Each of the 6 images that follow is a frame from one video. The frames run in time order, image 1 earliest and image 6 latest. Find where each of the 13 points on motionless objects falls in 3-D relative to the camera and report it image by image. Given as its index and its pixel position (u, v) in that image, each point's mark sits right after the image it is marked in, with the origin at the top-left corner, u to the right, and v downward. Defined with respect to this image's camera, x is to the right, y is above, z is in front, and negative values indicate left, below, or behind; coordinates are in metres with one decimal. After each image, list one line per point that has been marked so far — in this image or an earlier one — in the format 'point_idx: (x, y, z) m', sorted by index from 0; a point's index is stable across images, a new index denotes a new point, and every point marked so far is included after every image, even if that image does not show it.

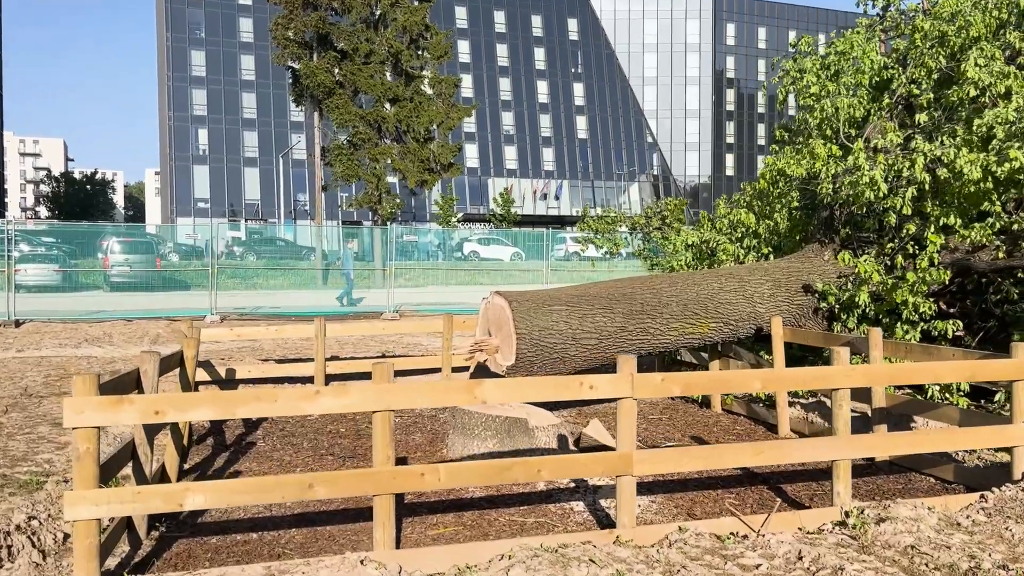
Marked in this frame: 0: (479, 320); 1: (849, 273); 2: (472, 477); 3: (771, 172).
0: (-0.3, -0.3, +7.6) m
1: (+3.3, +0.2, +8.6) m
2: (-0.2, -1.0, +4.5) m
3: (+2.9, +1.3, +9.8) m
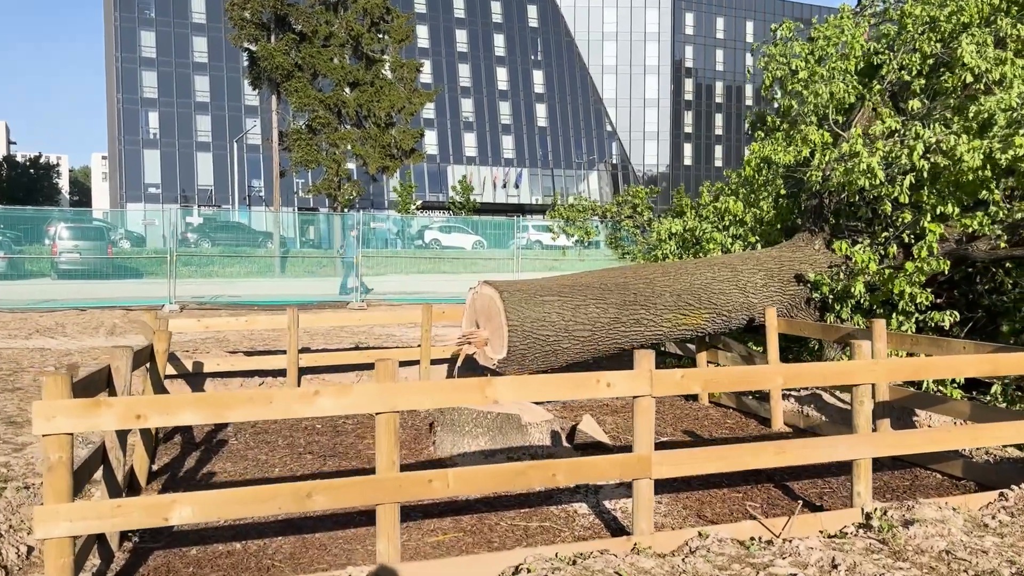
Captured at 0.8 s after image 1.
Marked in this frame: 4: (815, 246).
0: (-0.4, -0.2, +7.3) m
1: (+3.1, +0.2, +8.4) m
2: (-0.1, -0.9, +4.1) m
3: (+2.7, +1.4, +9.5) m
4: (+3.0, +0.4, +8.7) m
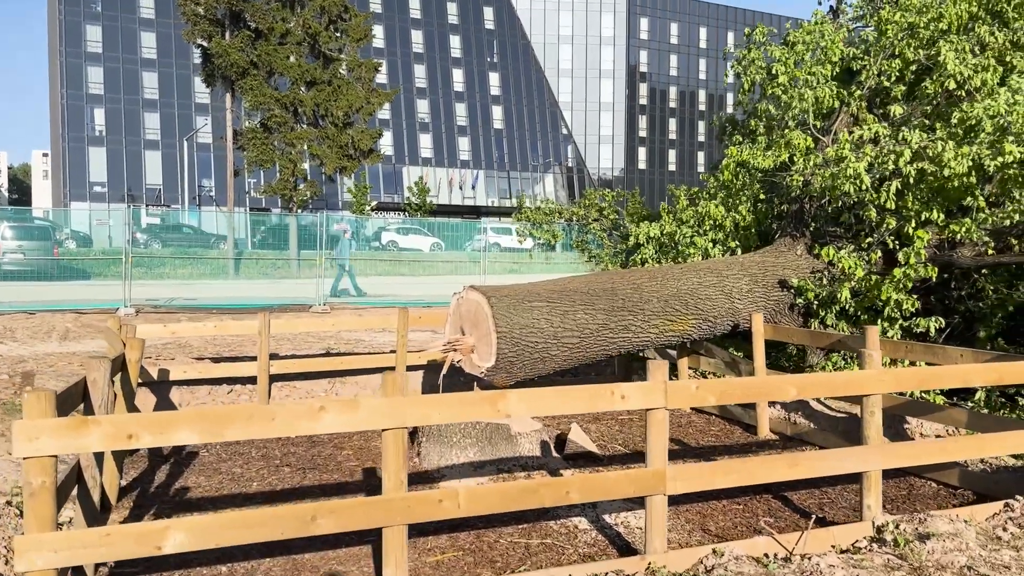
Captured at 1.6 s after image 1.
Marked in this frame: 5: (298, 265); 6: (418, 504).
0: (-0.5, -0.2, +7.0) m
1: (+3.0, +0.2, +8.4) m
2: (-0.1, -0.9, +3.9) m
3: (+2.4, +1.3, +9.5) m
4: (+2.8, +0.4, +8.6) m
5: (-4.3, +0.4, +17.4) m
6: (-0.4, -0.9, +3.8) m
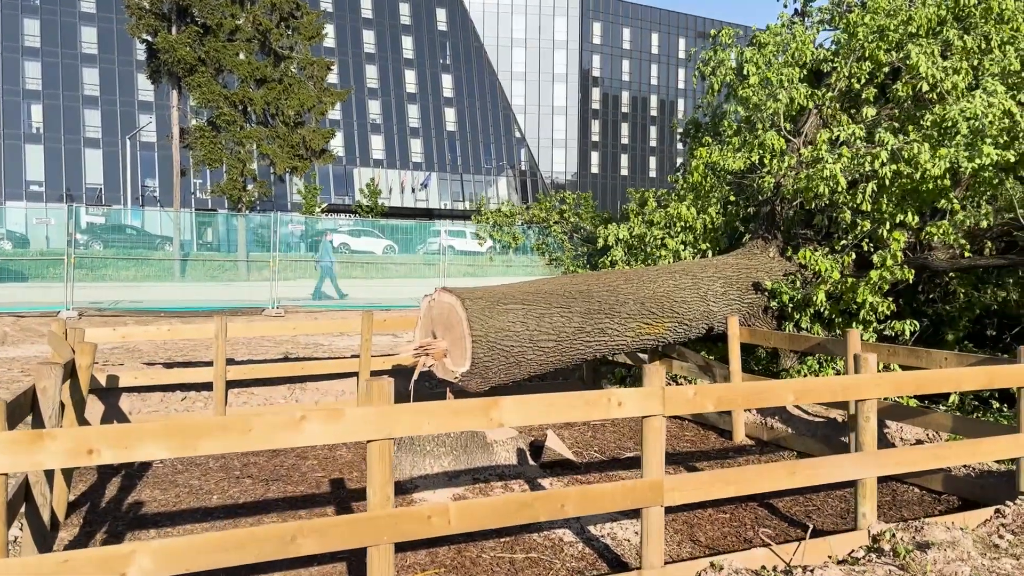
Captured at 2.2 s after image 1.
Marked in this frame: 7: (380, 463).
0: (-0.7, -0.2, +6.8) m
1: (+2.7, +0.2, +8.3) m
2: (-0.1, -0.9, +3.6) m
3: (+2.1, +1.3, +9.4) m
4: (+2.5, +0.3, +8.5) m
5: (-5.1, +0.4, +16.9) m
6: (-0.4, -0.9, +3.5) m
7: (-0.5, -0.7, +3.5) m
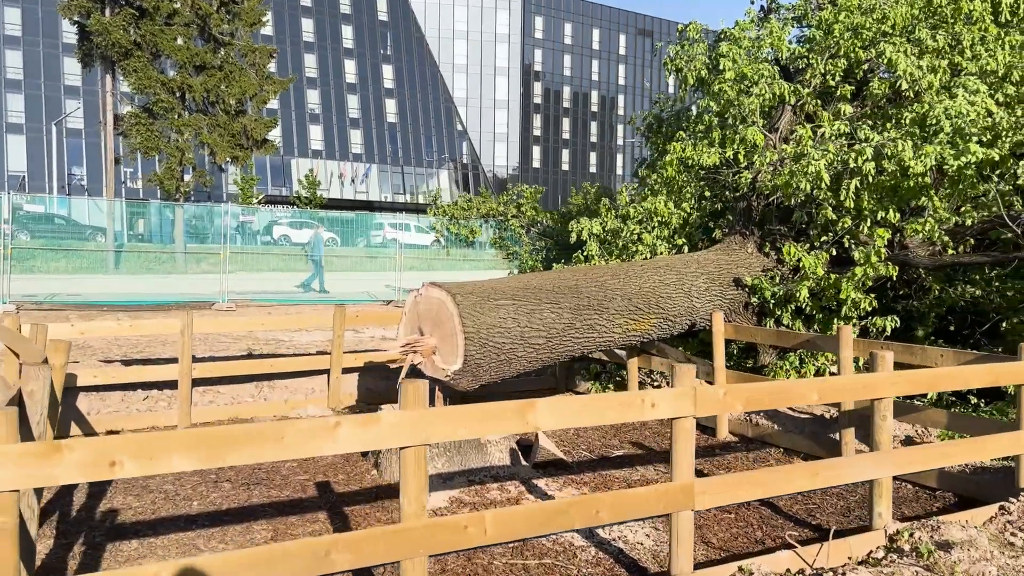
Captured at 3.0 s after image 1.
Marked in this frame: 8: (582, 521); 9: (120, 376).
0: (-0.8, -0.2, +6.5) m
1: (+2.5, +0.2, +8.3) m
2: (0.0, -0.9, +3.4) m
3: (+1.8, +1.4, +9.3) m
4: (+2.3, +0.4, +8.5) m
5: (-5.9, +0.5, +16.3) m
6: (-0.3, -0.9, +3.3) m
7: (-0.4, -0.7, +3.3) m
8: (+0.3, -1.0, +3.6) m
9: (-3.3, -0.7, +7.5) m
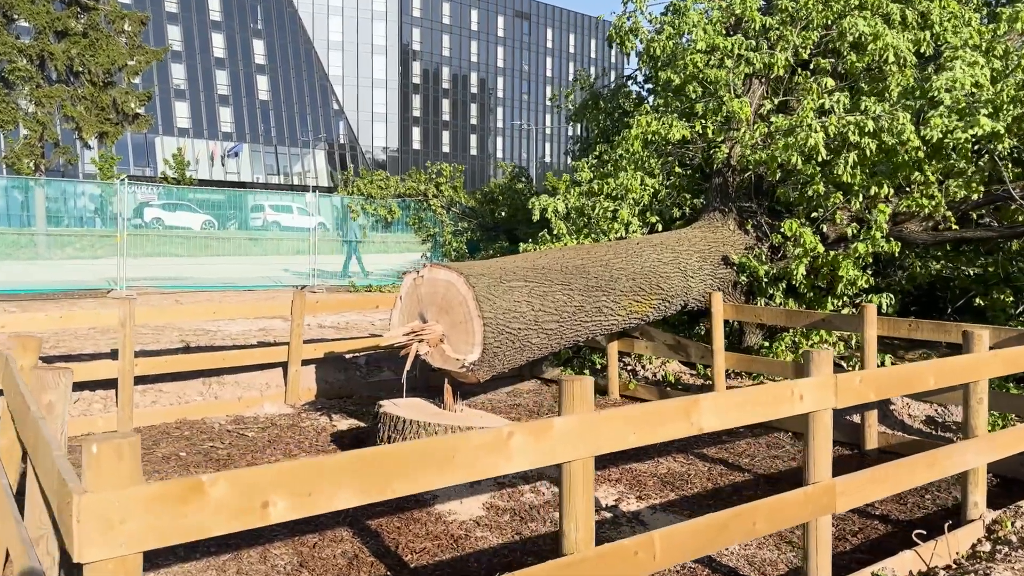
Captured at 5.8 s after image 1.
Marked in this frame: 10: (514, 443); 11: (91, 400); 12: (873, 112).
0: (-0.7, -0.1, +5.8) m
1: (+2.3, +0.4, +8.0) m
2: (+0.6, -0.8, +2.9) m
3: (+1.4, +1.6, +8.9) m
4: (+2.0, +0.6, +8.2) m
5: (-7.2, +0.8, +14.6) m
6: (+0.3, -0.8, +2.7) m
7: (+0.2, -0.6, +2.7) m
8: (+0.8, -0.9, +3.1) m
9: (-3.3, -0.6, +6.3) m
10: (0.0, -0.4, +2.4) m
11: (-3.3, -0.9, +6.8) m
12: (+3.0, +1.5, +7.5) m
